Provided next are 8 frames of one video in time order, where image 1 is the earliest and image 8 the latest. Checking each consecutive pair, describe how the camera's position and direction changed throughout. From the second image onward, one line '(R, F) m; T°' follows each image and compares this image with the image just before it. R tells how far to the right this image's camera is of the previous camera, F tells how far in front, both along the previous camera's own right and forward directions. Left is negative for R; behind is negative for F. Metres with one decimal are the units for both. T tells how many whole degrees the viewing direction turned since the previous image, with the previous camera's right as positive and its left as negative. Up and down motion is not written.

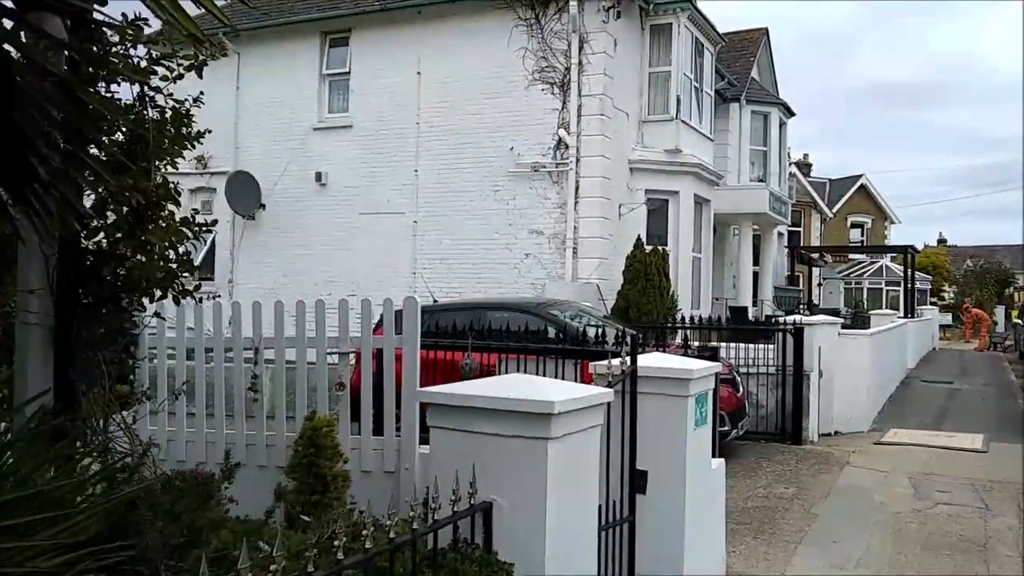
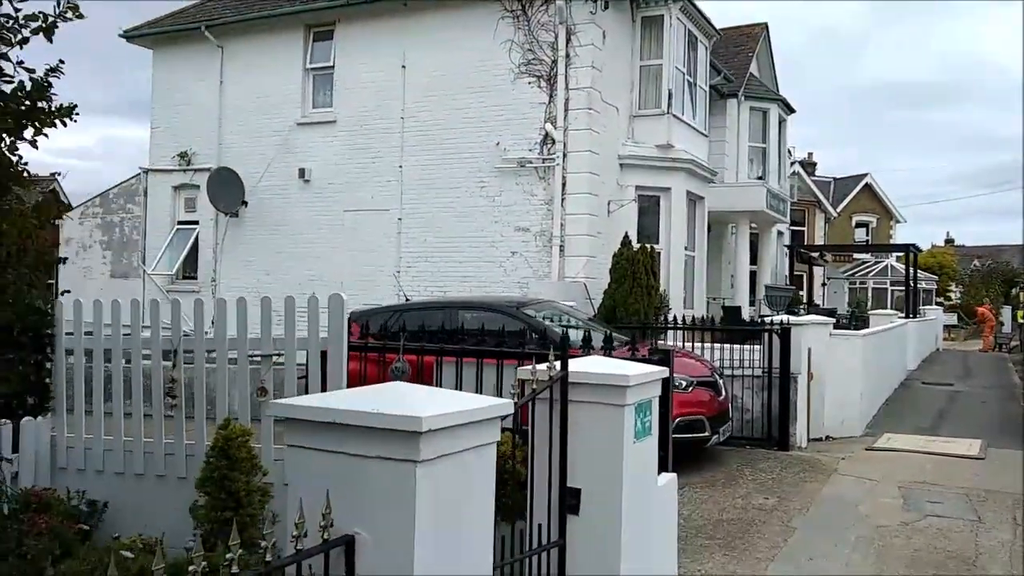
(+0.3, +0.4) m; 0°
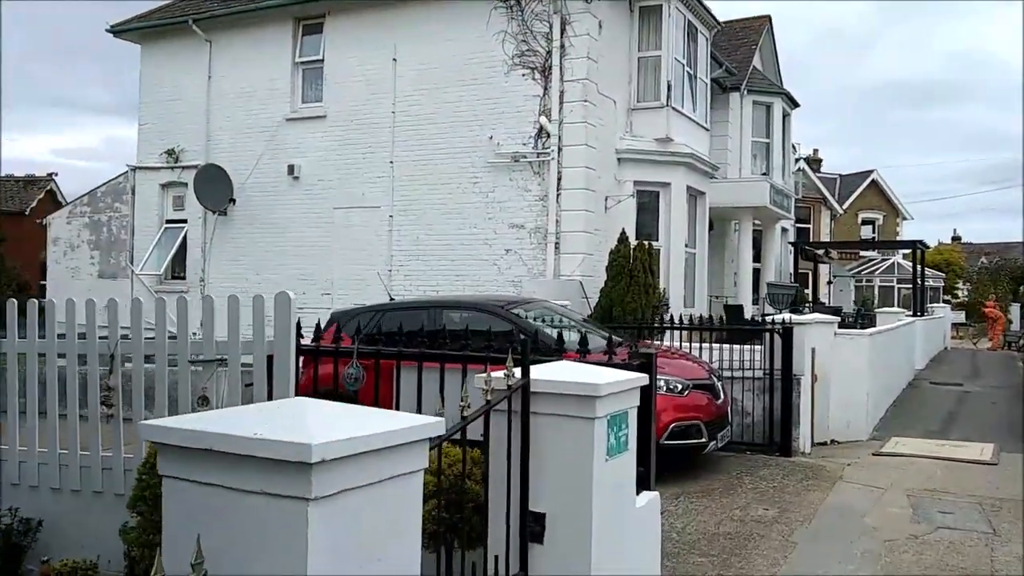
(+0.2, +0.4) m; 0°
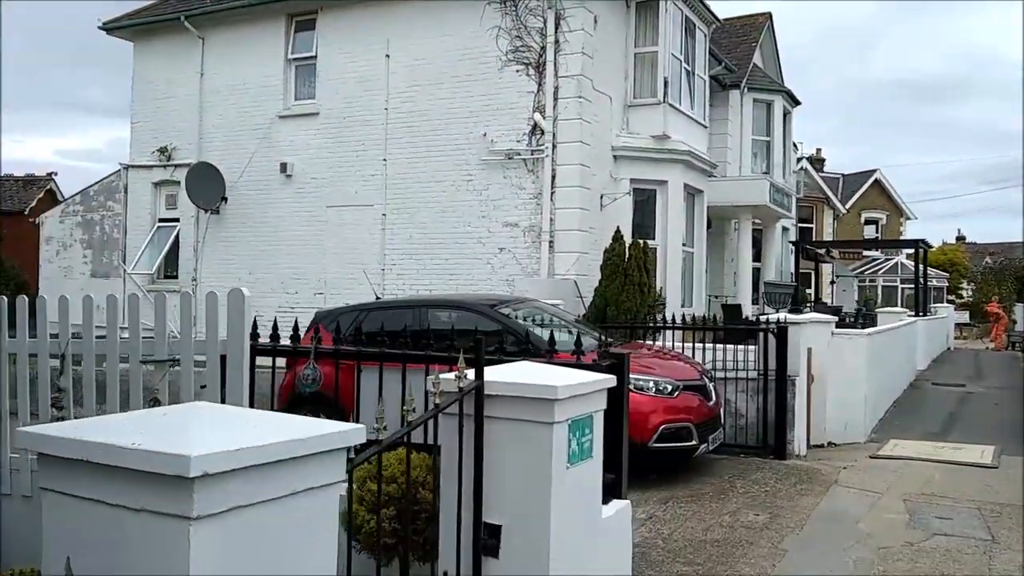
(+0.2, +0.2) m; 0°
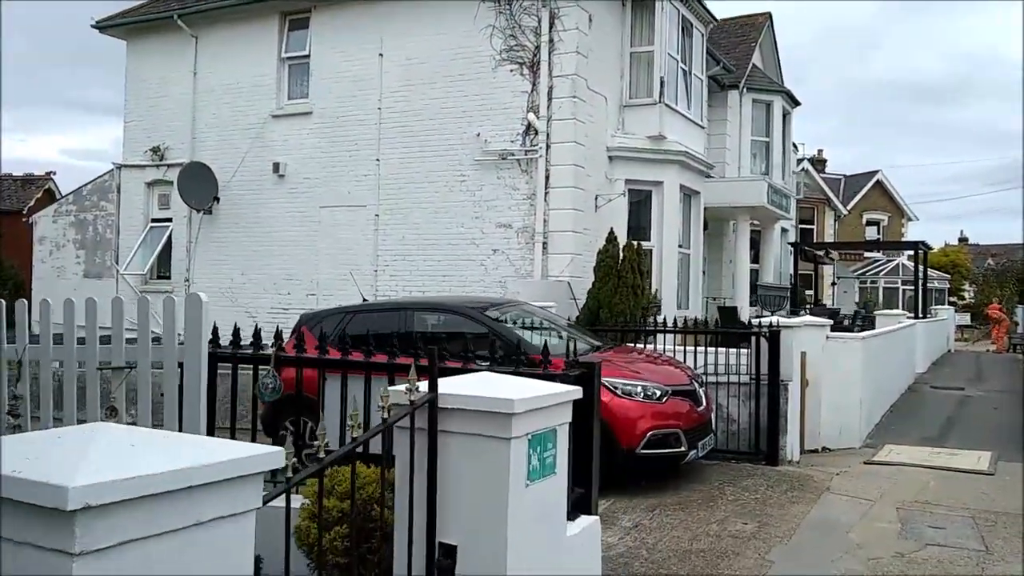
(+0.1, +0.1) m; 0°
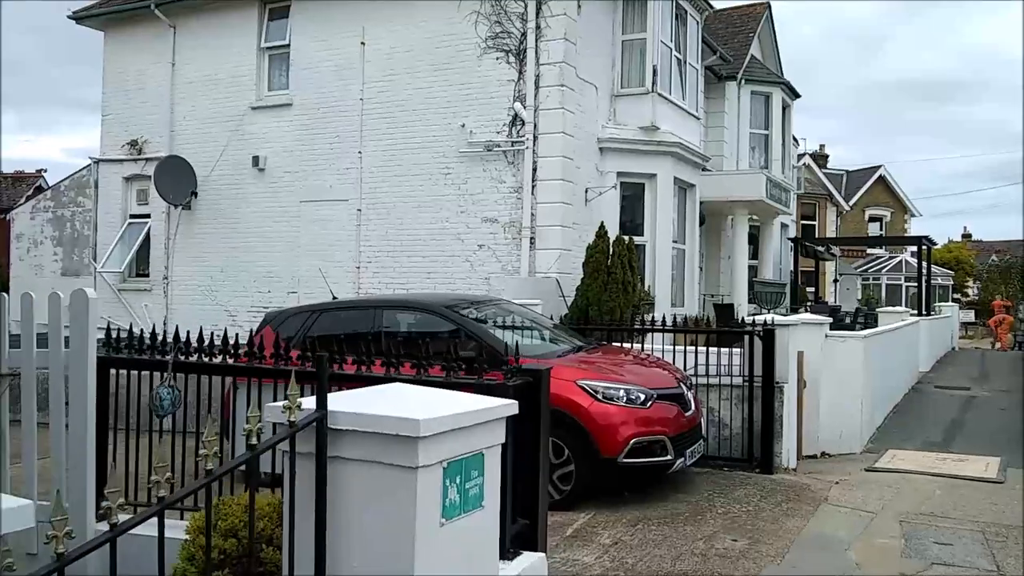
(+0.2, +0.5) m; 0°
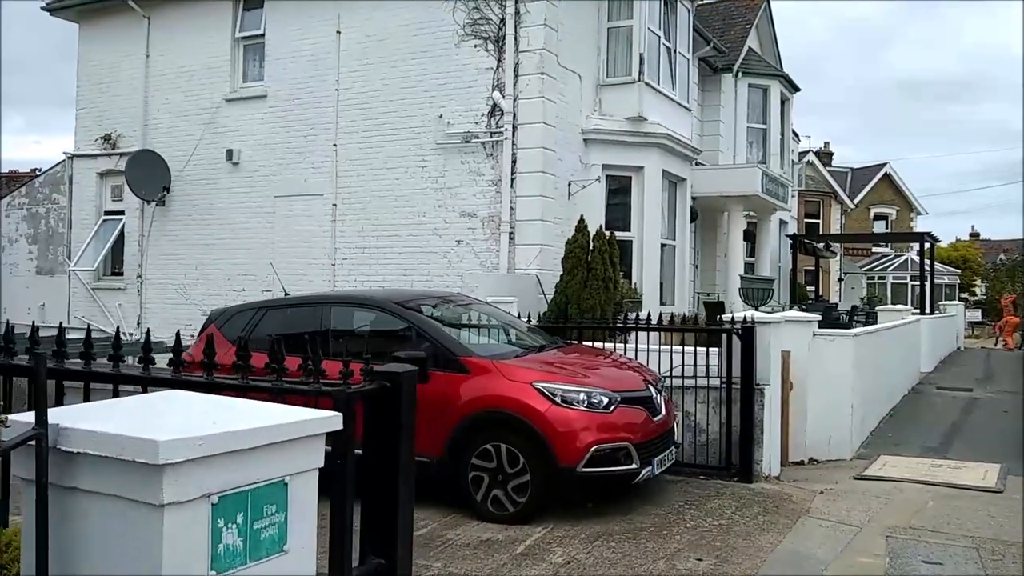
(+0.4, +0.5) m; -1°
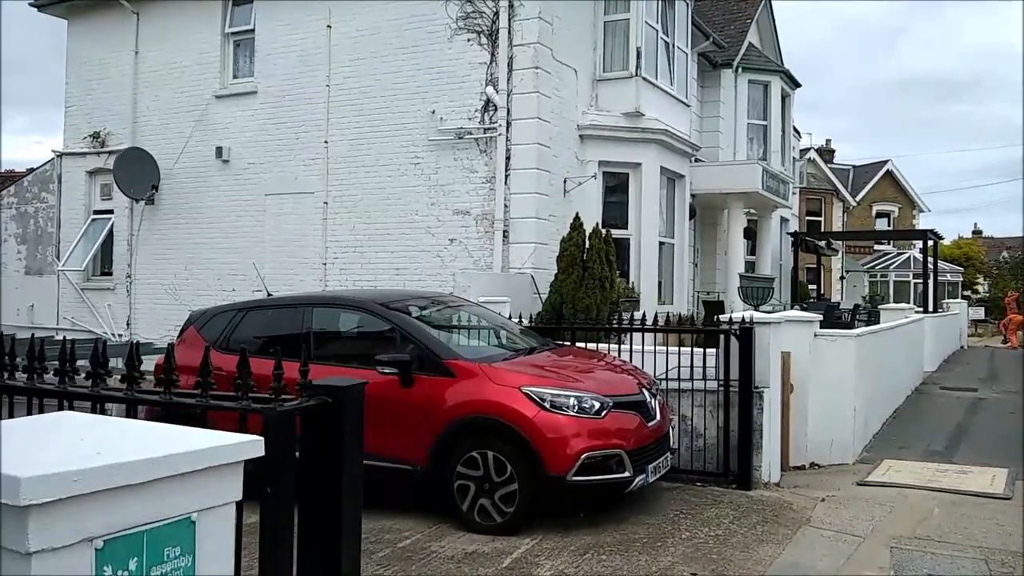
(+0.1, +0.3) m; 0°
